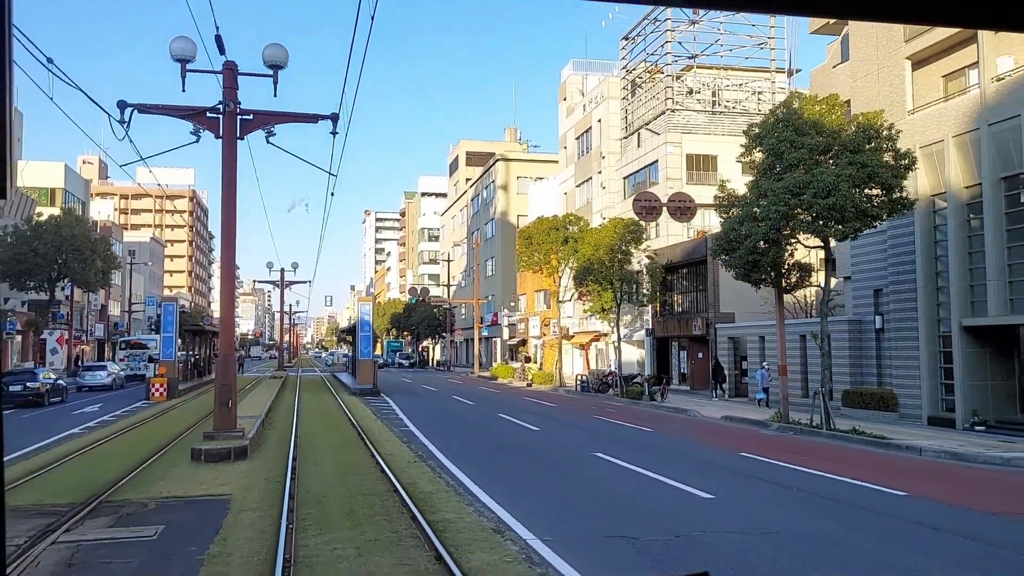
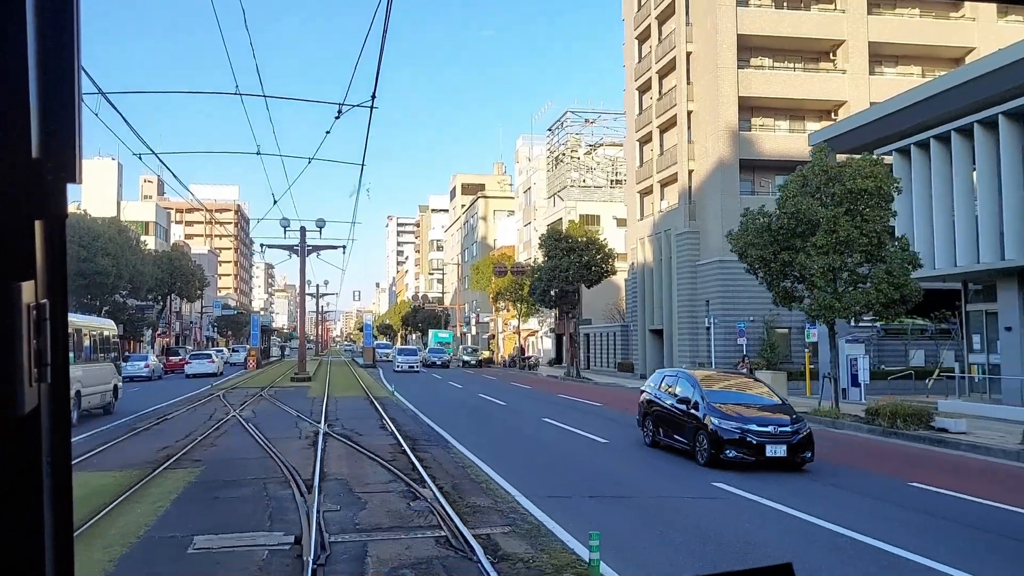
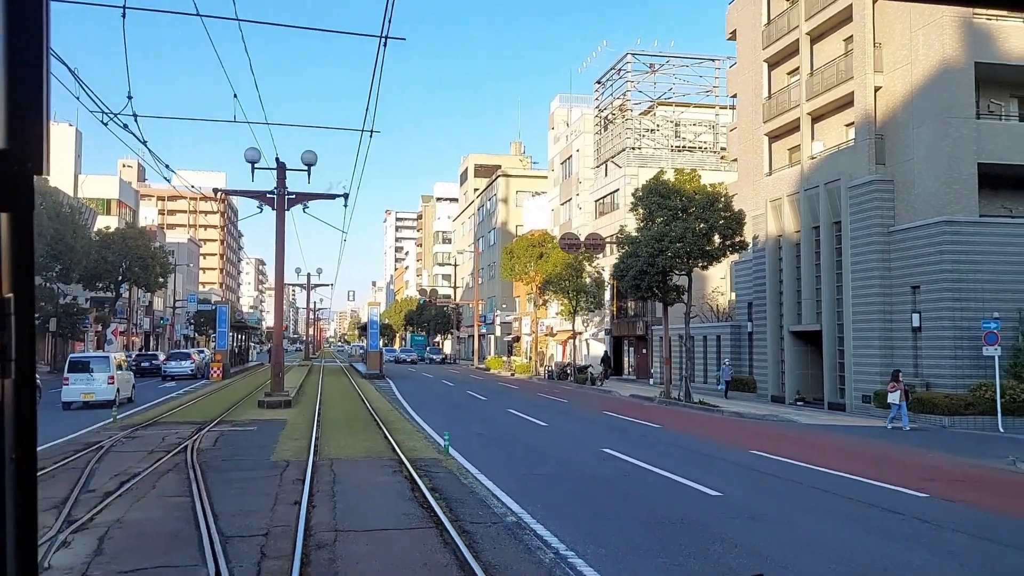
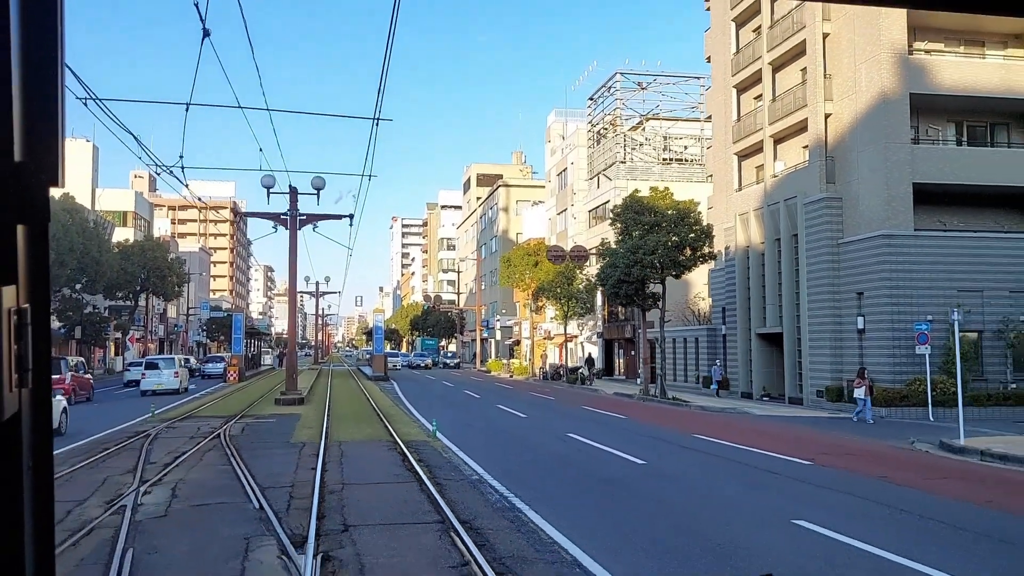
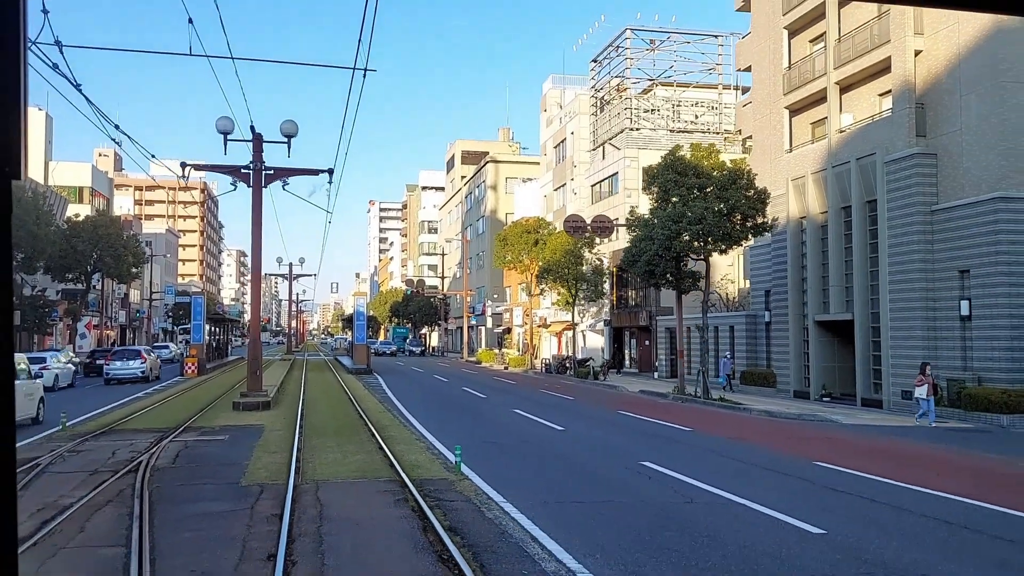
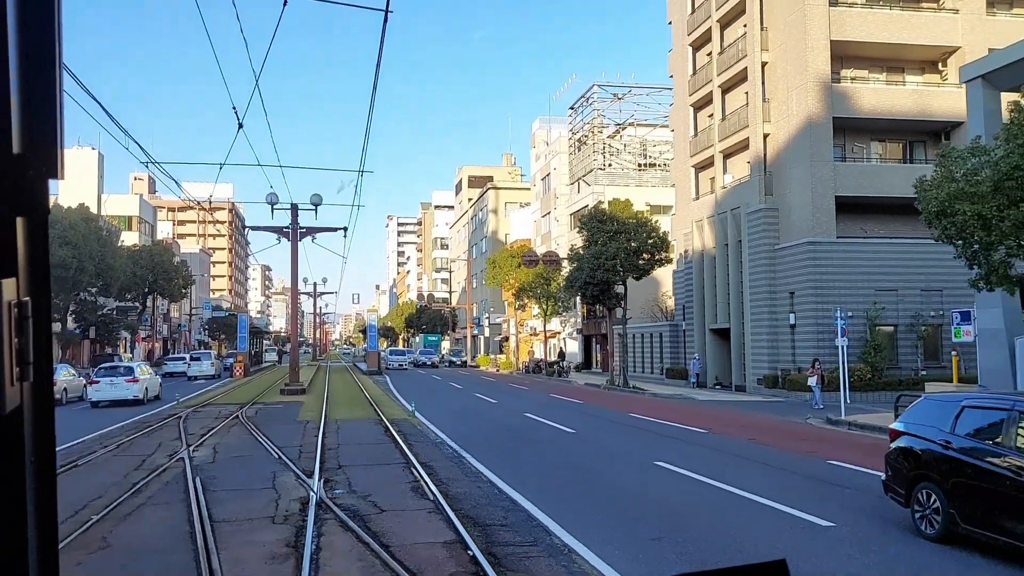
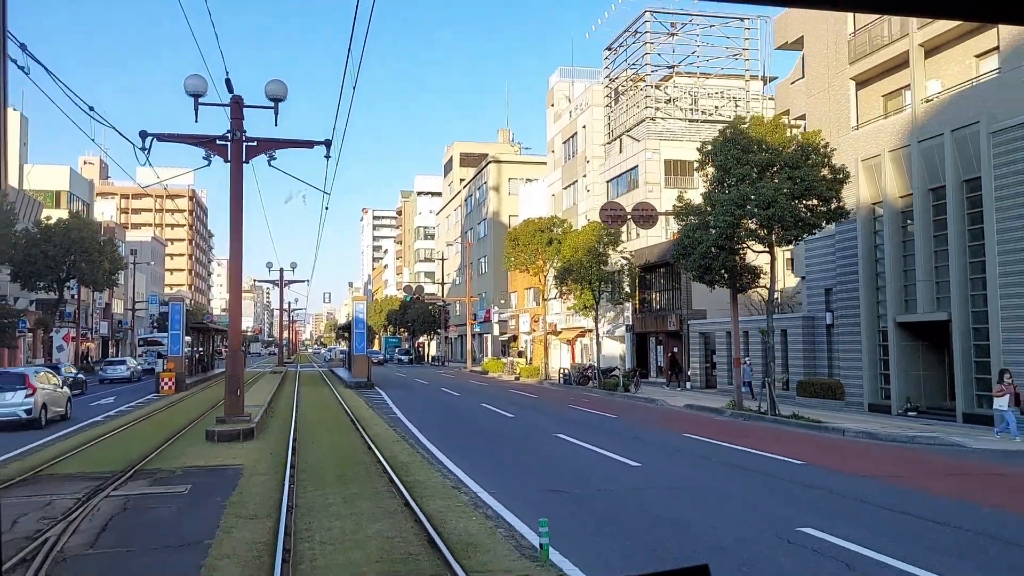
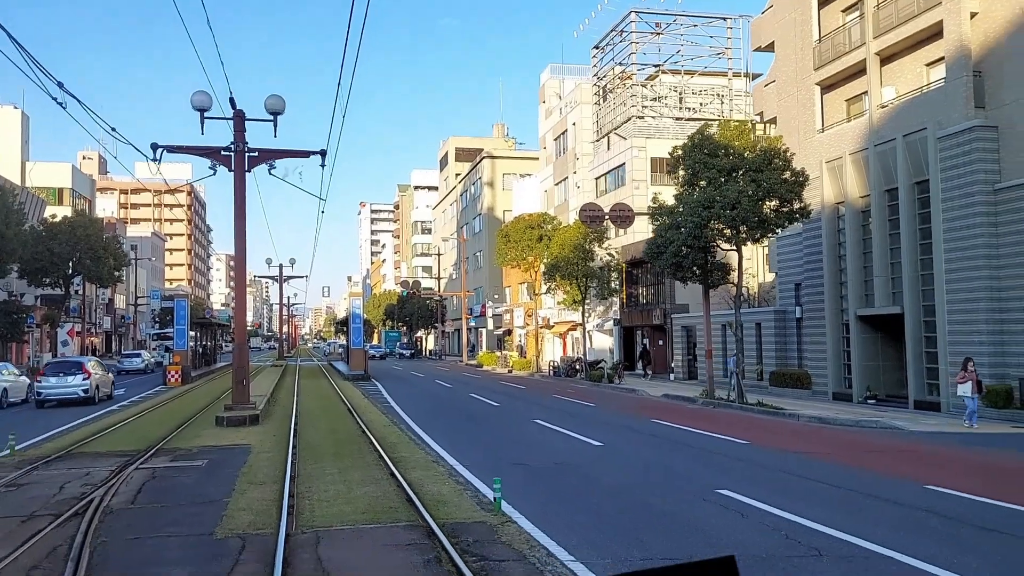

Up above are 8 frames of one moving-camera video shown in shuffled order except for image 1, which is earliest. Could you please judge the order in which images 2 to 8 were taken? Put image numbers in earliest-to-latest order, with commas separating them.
7, 8, 5, 3, 4, 6, 2
